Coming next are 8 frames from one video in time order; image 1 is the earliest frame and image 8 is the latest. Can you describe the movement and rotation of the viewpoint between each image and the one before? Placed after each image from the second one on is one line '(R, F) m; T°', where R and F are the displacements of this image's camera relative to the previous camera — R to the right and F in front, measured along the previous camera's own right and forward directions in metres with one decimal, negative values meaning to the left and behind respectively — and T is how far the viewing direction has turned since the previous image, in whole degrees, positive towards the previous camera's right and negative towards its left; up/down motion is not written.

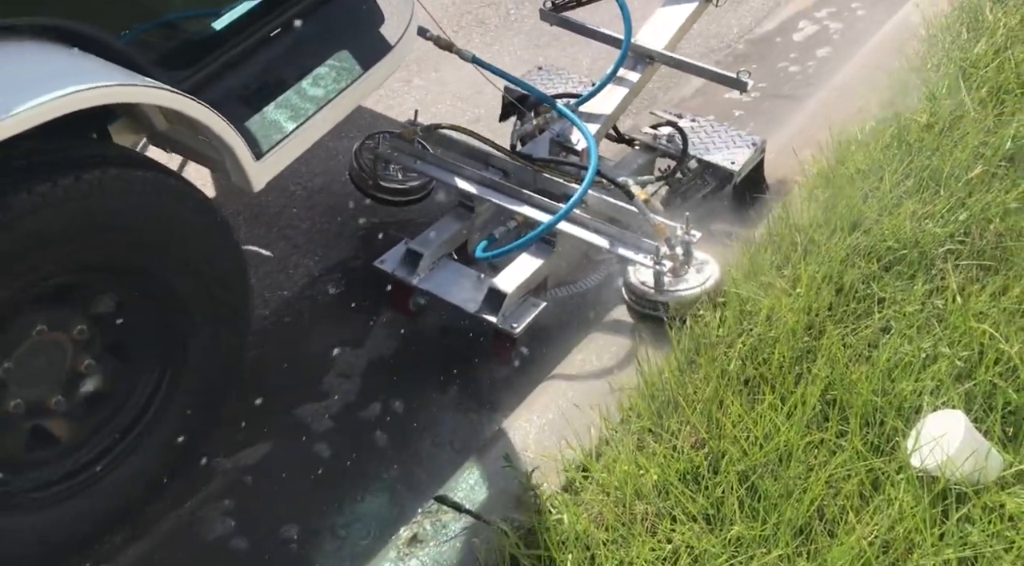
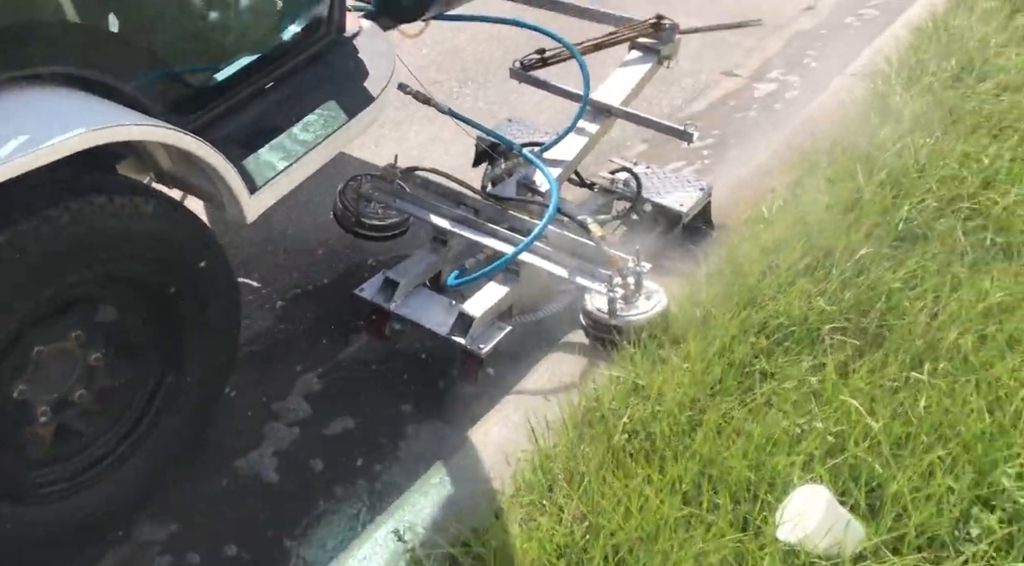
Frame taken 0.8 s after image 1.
(0.0, -0.3) m; +1°
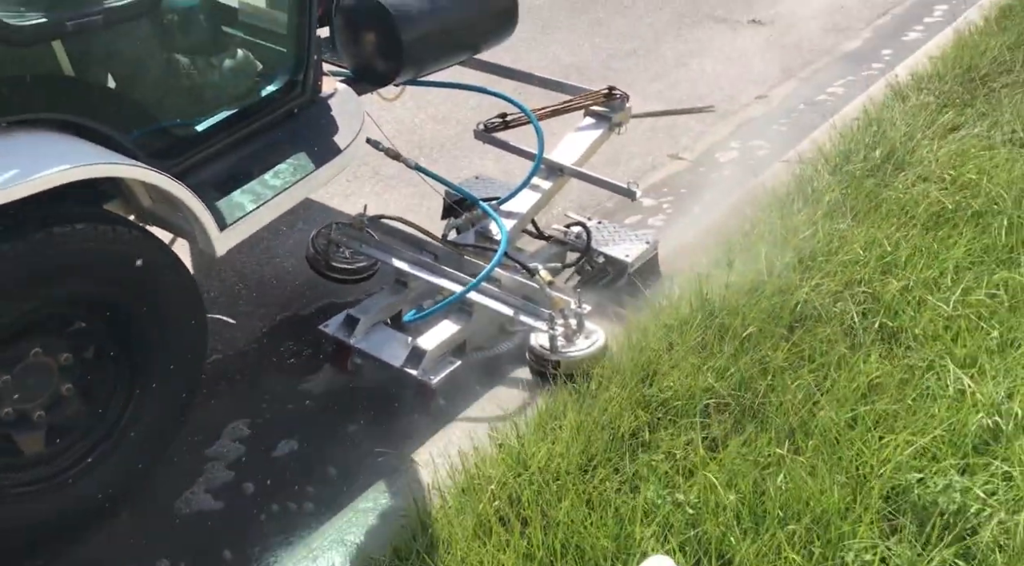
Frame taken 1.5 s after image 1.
(+0.2, -0.3) m; -1°
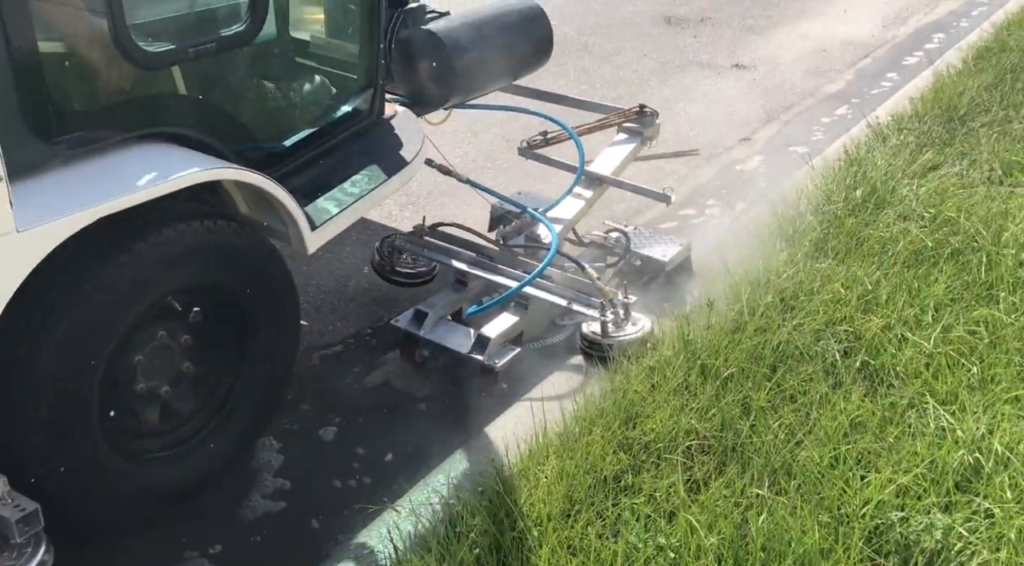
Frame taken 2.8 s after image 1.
(-0.2, -0.4) m; +1°
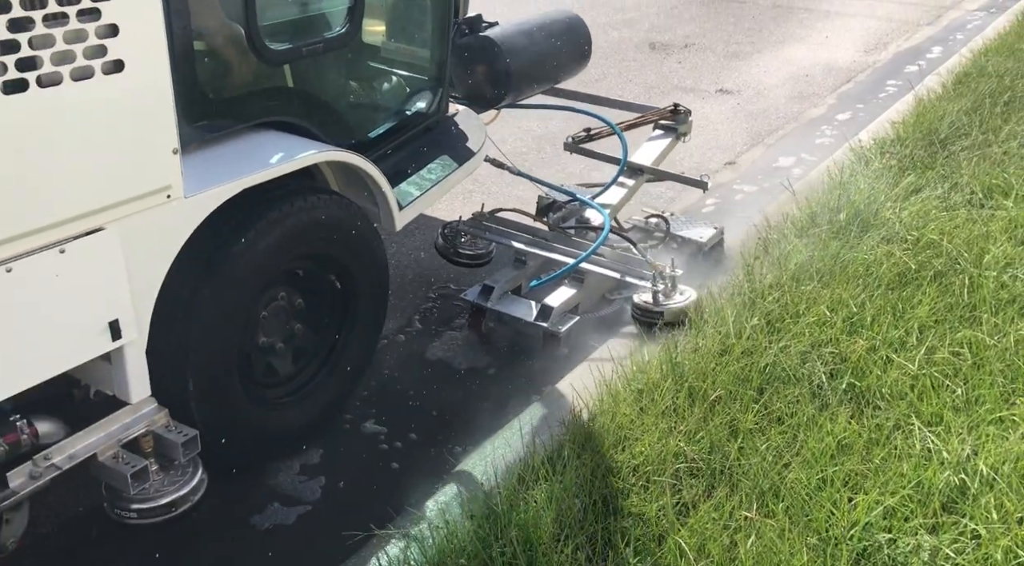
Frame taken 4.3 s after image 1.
(-0.2, -0.4) m; +1°
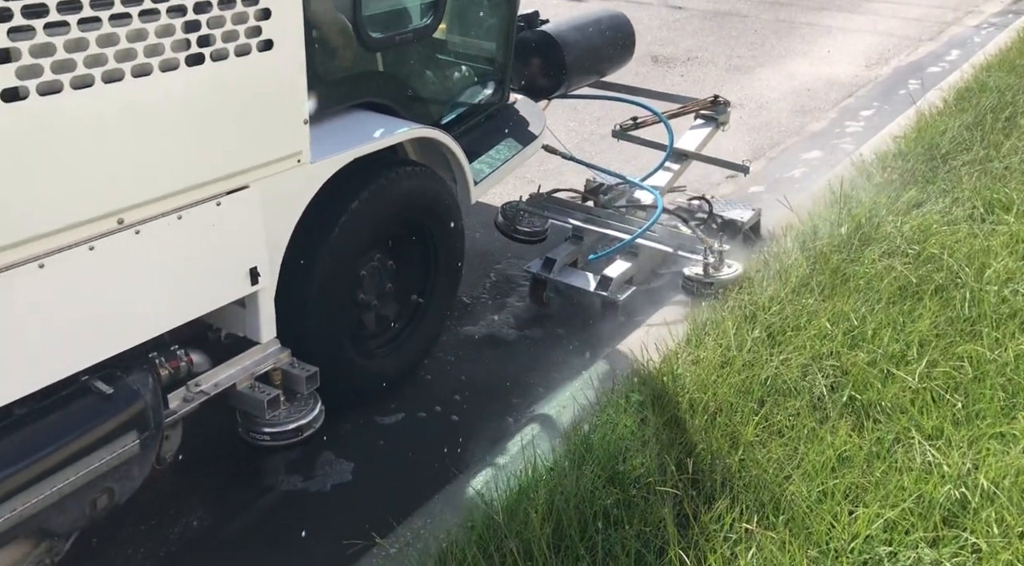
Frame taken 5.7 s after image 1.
(-0.2, -0.4) m; 0°
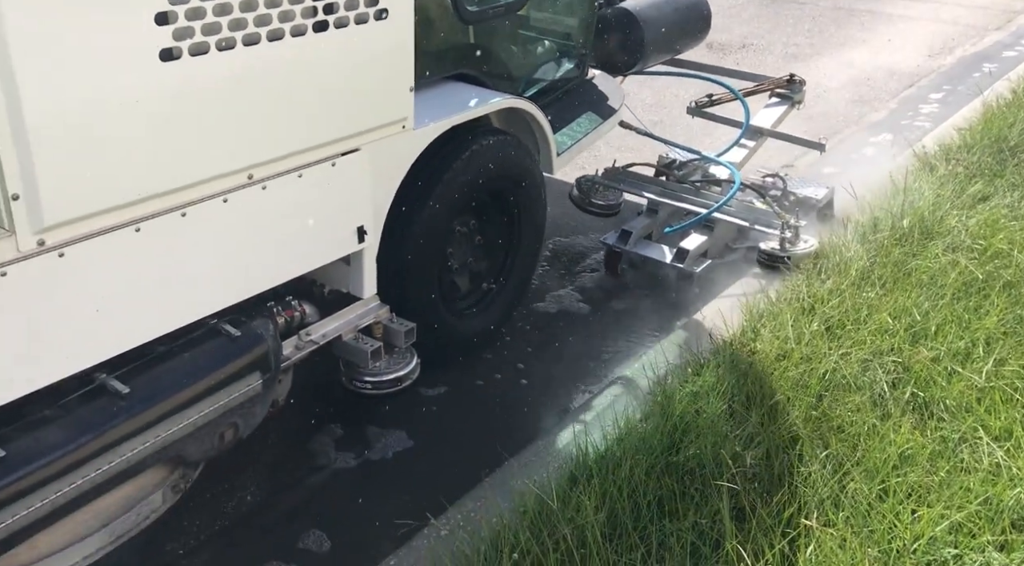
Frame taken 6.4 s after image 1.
(-0.1, -0.2) m; -2°
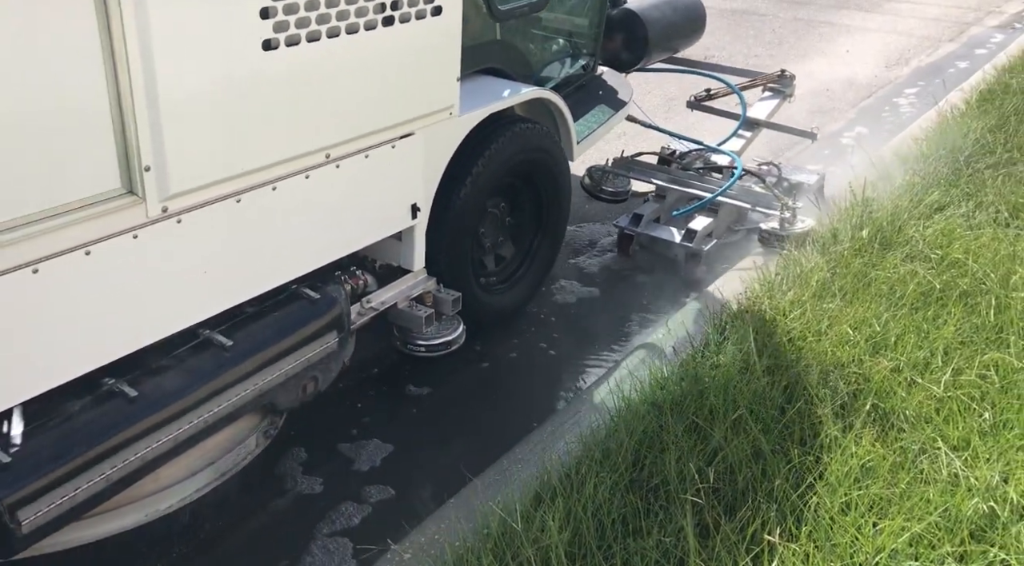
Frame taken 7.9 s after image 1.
(-0.2, -0.3) m; +1°
